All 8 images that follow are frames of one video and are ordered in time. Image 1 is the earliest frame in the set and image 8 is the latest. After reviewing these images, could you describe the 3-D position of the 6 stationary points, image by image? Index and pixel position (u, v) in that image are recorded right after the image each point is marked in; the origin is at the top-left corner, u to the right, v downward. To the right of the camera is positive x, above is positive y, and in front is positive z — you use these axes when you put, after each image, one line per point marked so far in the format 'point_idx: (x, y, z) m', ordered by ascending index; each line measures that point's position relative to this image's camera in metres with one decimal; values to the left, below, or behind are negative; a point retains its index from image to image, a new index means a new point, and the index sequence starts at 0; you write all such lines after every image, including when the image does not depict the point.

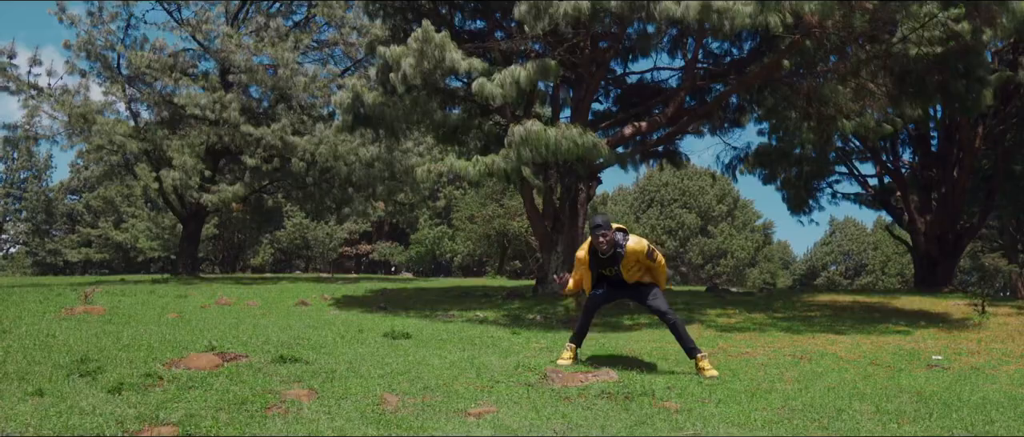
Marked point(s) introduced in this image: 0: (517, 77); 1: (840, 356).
0: (0.0, +2.2, +11.7) m
1: (+3.0, -1.3, +7.2) m
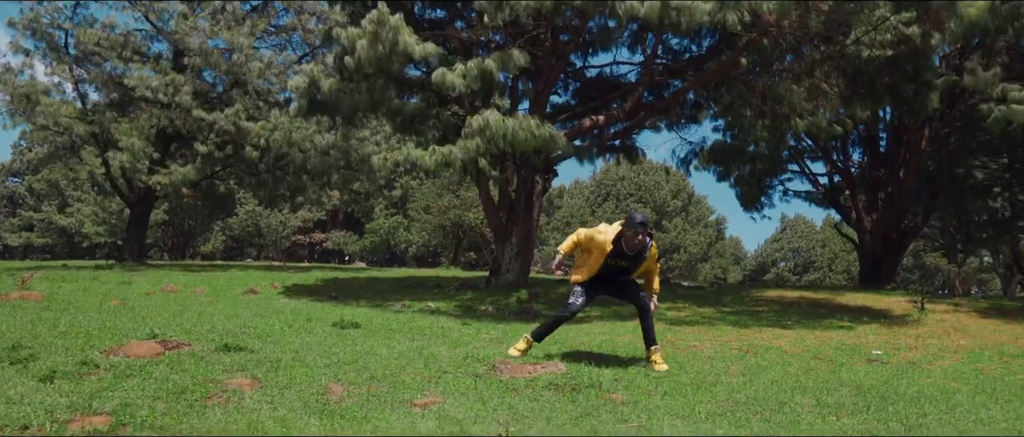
0: (-0.6, +2.4, +11.7) m
1: (+2.6, -1.2, +7.3) m
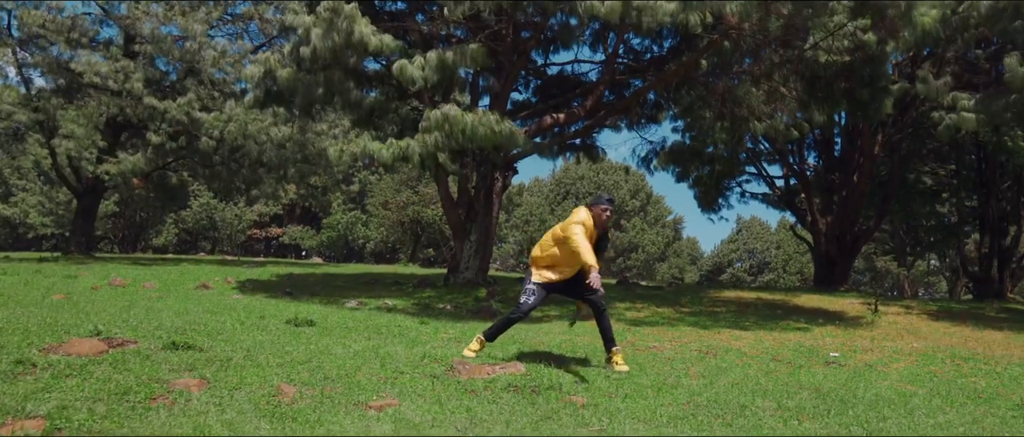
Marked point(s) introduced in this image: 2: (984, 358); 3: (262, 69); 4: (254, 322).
0: (-1.2, +2.4, +11.5) m
1: (+2.2, -1.3, +7.3) m
2: (+4.6, -1.3, +7.5) m
3: (-4.1, +2.4, +12.7) m
4: (-2.6, -1.0, +7.7) m
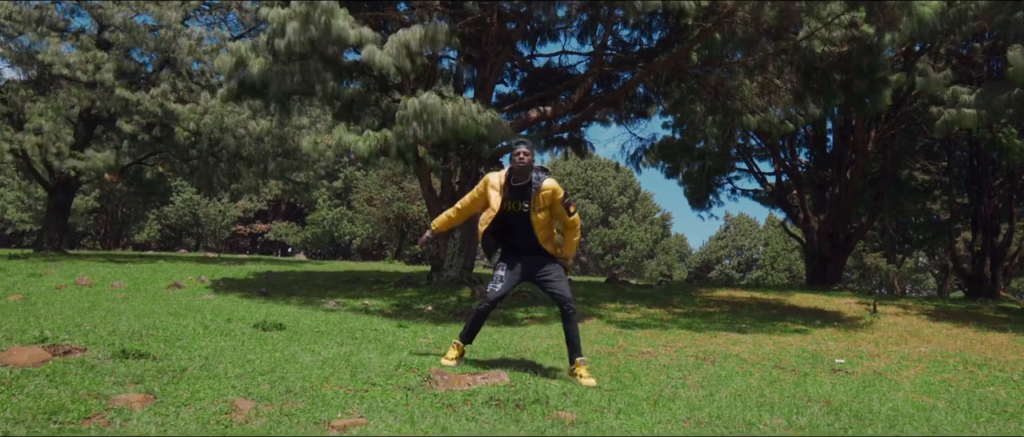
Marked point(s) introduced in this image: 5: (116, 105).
0: (-1.4, +2.5, +11.0) m
1: (+2.1, -1.2, +6.8) m
2: (+4.4, -1.3, +7.1) m
3: (-4.4, +2.5, +12.1) m
4: (-2.7, -1.0, +7.2) m
5: (-9.6, +2.7, +18.7) m
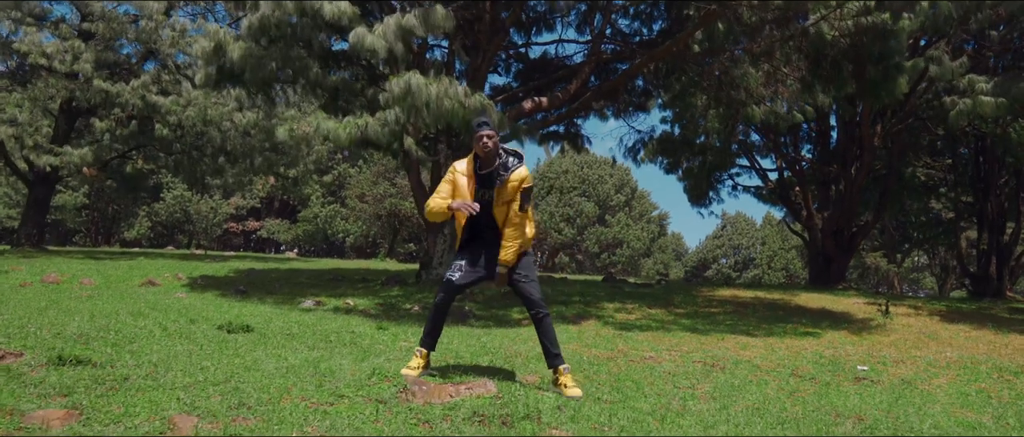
0: (-1.5, +2.5, +10.3) m
1: (+2.0, -1.2, +6.2) m
2: (+4.3, -1.3, +6.5) m
3: (-4.5, +2.6, +11.5) m
4: (-2.8, -0.9, +6.6) m
5: (-9.7, +2.9, +18.0) m
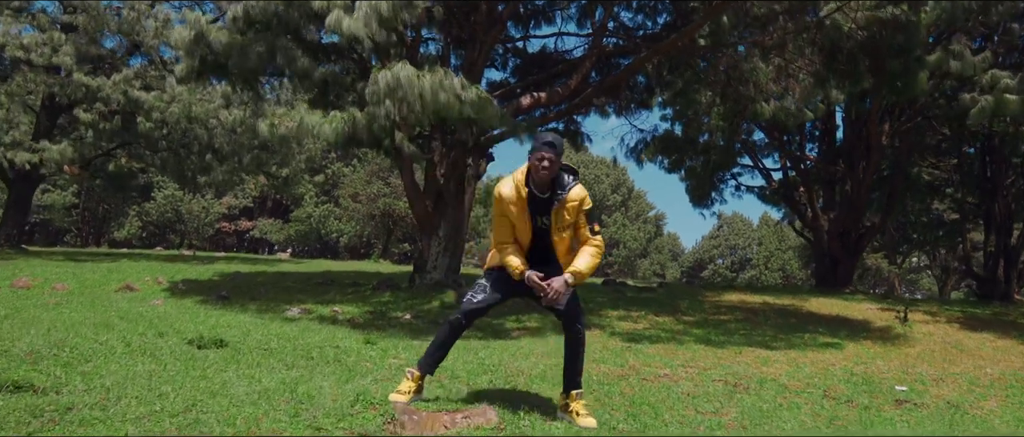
0: (-1.5, +2.5, +9.7) m
1: (+2.0, -1.2, +5.6) m
2: (+4.3, -1.3, +5.9) m
3: (-4.5, +2.6, +10.8) m
4: (-2.8, -0.9, +5.9) m
5: (-9.8, +2.8, +17.4) m
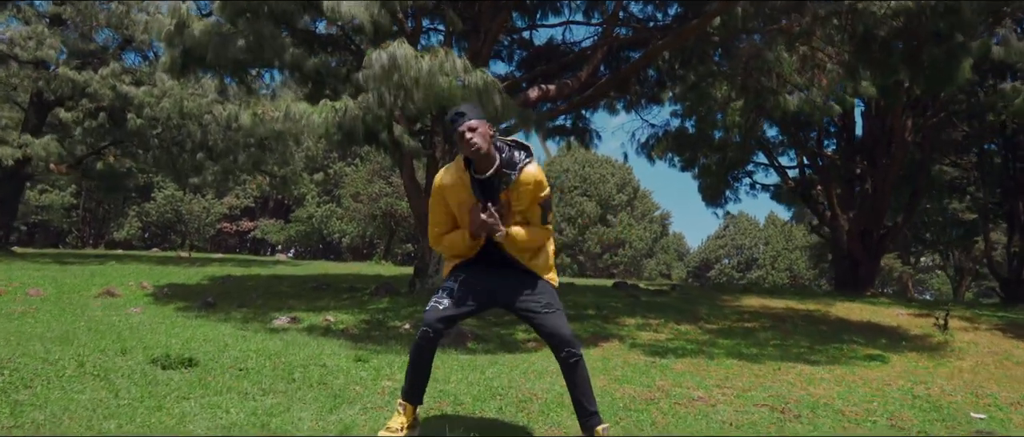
0: (-1.4, +2.5, +8.9) m
1: (+2.1, -1.2, +4.8) m
2: (+4.4, -1.3, +5.1) m
3: (-4.4, +2.6, +10.1) m
4: (-2.7, -1.0, +5.2) m
5: (-9.7, +2.8, +16.7) m
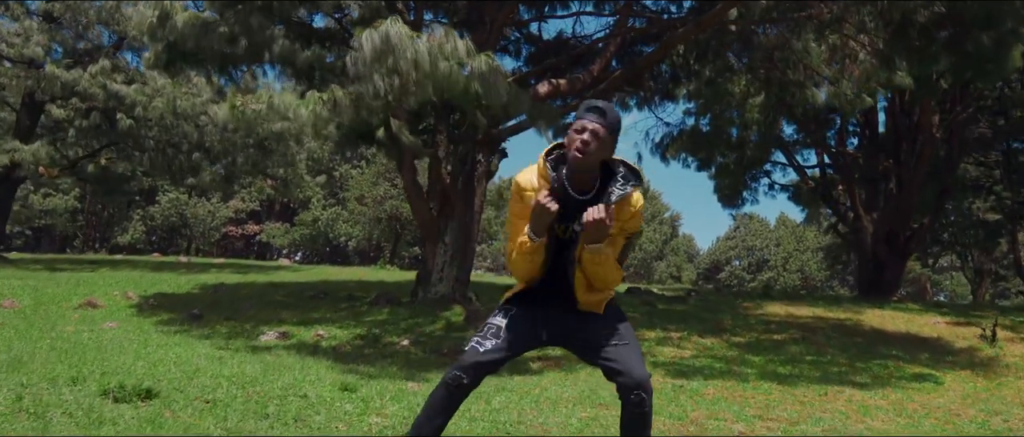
0: (-1.3, +2.5, +8.2) m
1: (+2.1, -1.2, +4.1) m
2: (+4.5, -1.3, +4.3) m
3: (-4.3, +2.5, +9.4) m
4: (-2.7, -1.0, +4.5) m
5: (-9.5, +2.7, +16.0) m
